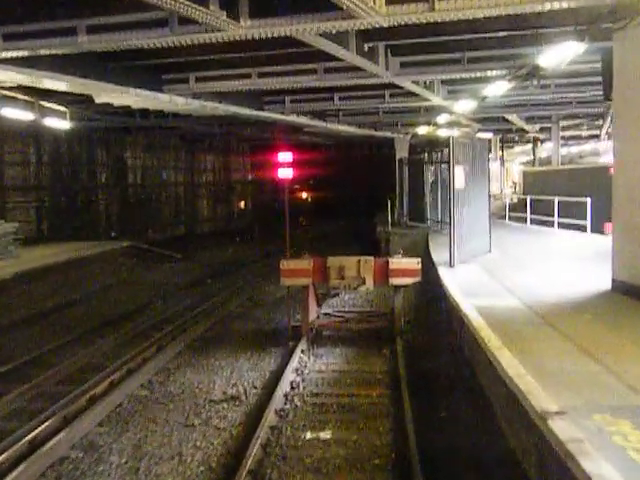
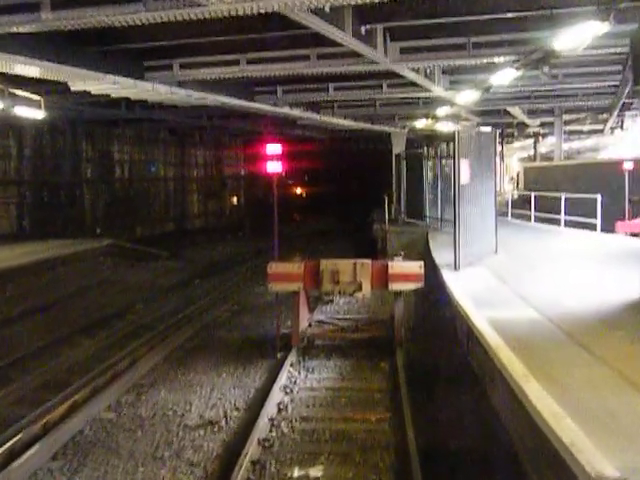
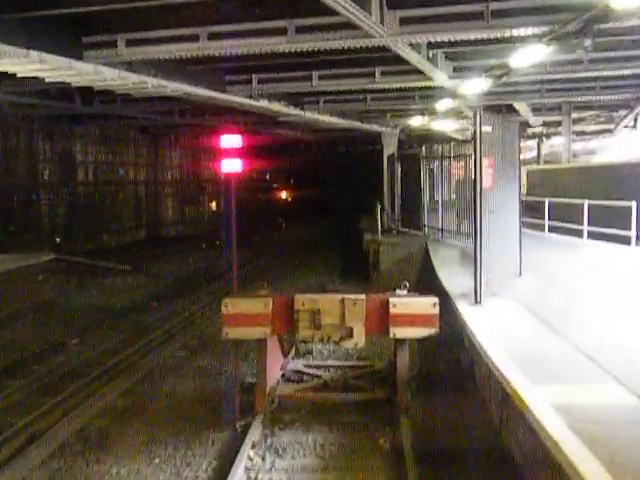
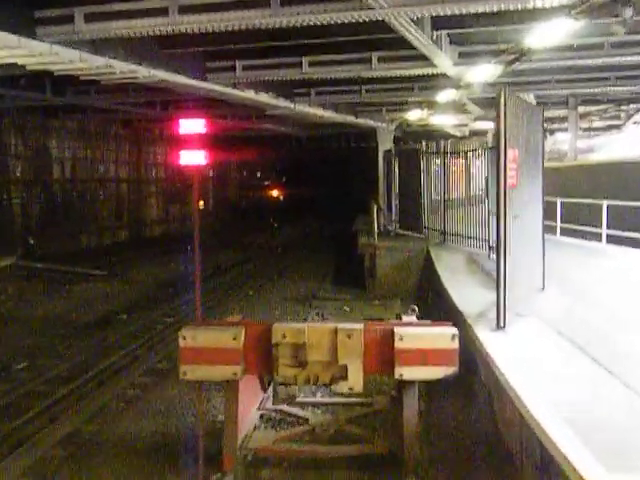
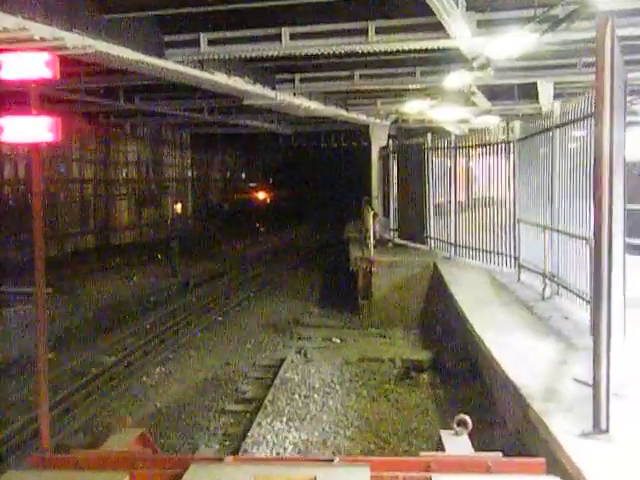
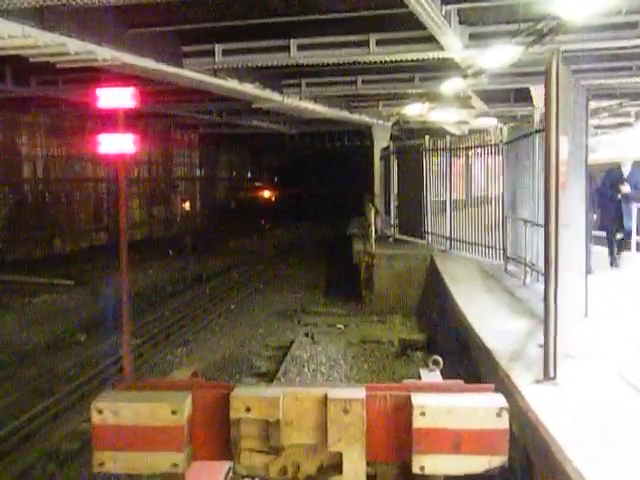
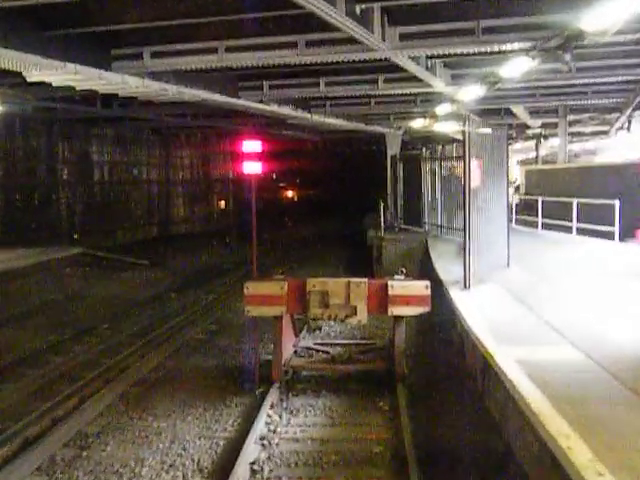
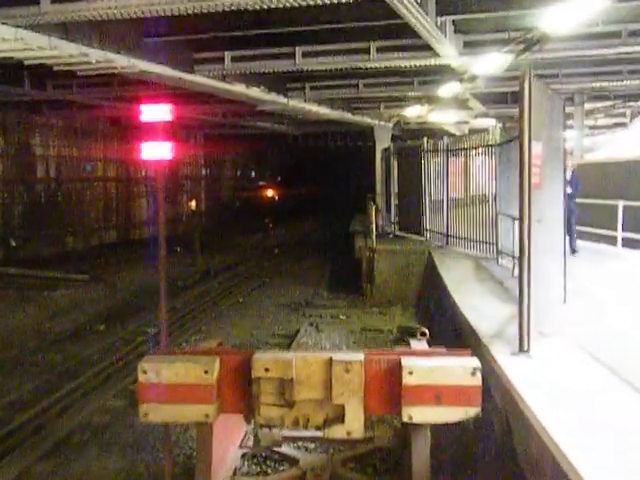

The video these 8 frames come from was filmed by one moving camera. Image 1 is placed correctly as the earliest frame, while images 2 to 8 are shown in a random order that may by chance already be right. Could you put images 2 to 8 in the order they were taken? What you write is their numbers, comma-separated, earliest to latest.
2, 7, 3, 4, 8, 6, 5
